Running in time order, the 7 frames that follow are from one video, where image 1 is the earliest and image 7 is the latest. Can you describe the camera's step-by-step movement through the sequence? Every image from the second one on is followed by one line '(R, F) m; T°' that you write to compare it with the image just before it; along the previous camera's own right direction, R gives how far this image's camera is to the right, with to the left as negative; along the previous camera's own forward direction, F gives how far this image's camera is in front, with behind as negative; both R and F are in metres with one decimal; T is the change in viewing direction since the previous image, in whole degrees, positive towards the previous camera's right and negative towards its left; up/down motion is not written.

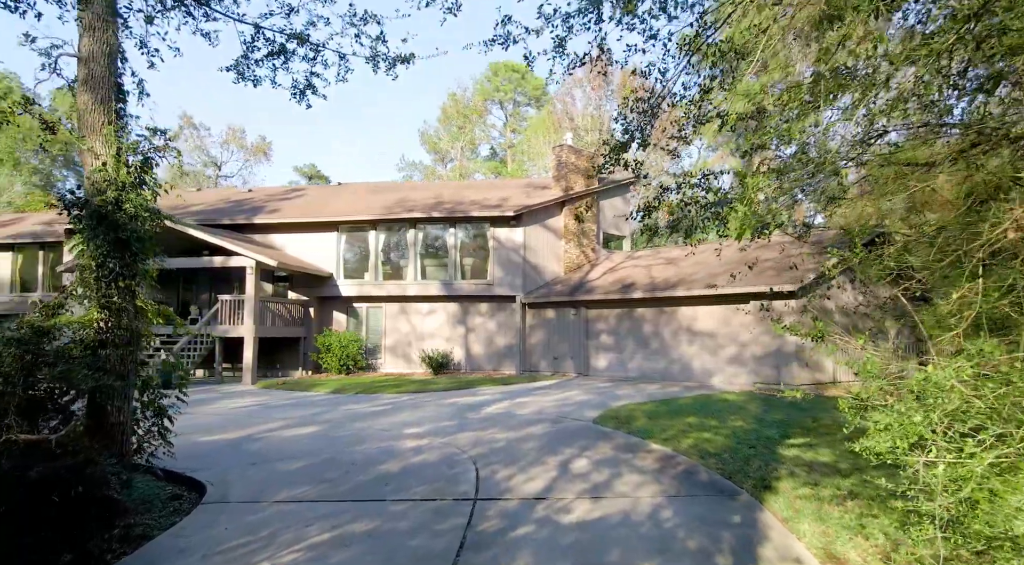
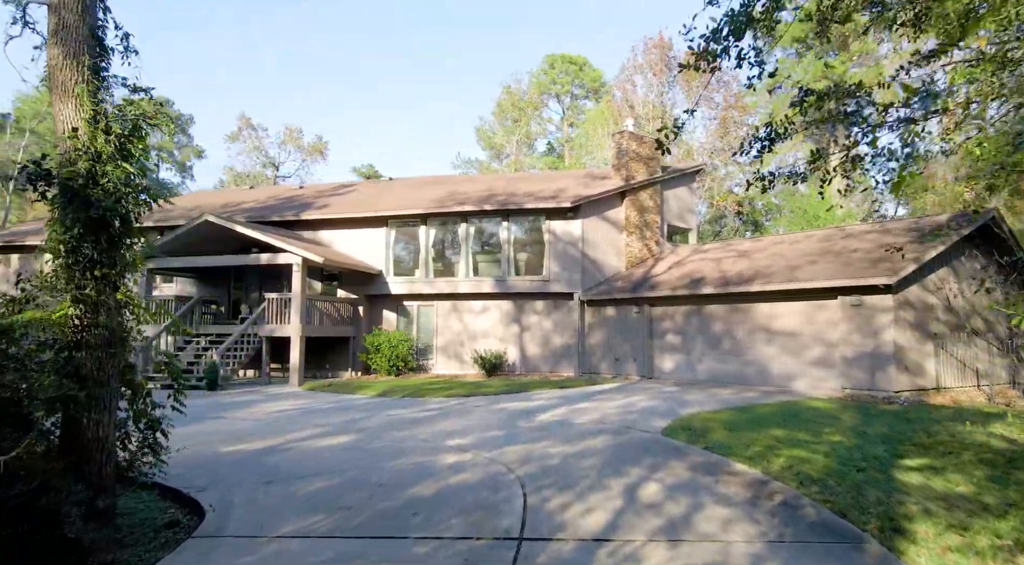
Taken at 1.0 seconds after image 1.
(0.0, +1.3) m; -5°
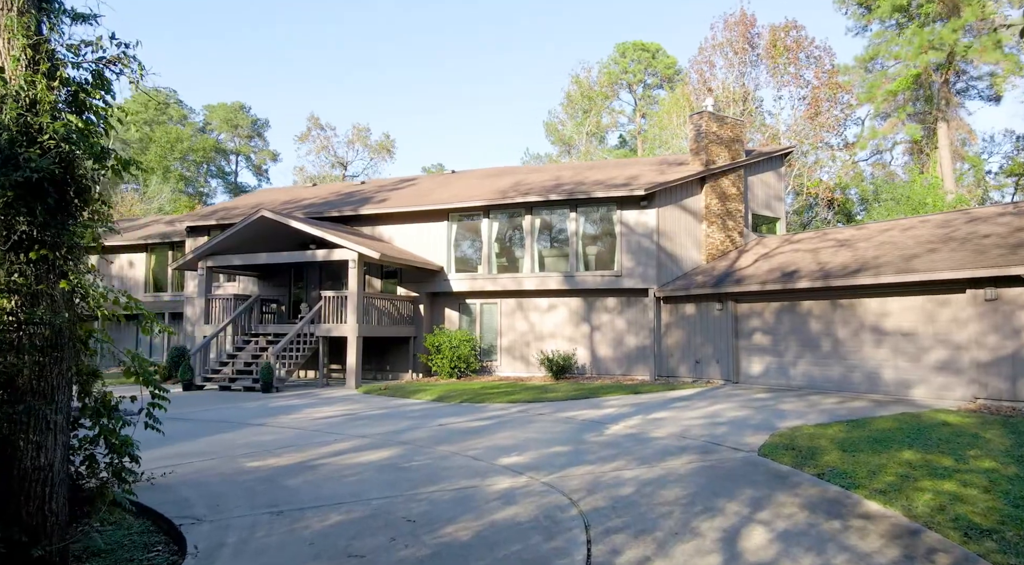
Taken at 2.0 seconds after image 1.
(+0.1, +1.5) m; -6°
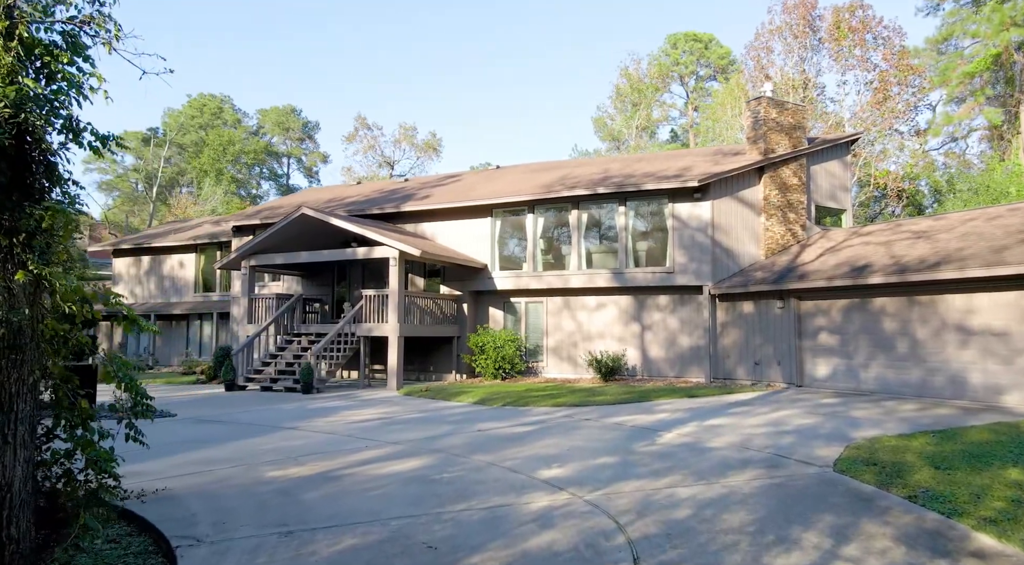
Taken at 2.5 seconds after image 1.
(+0.1, +0.8) m; -4°
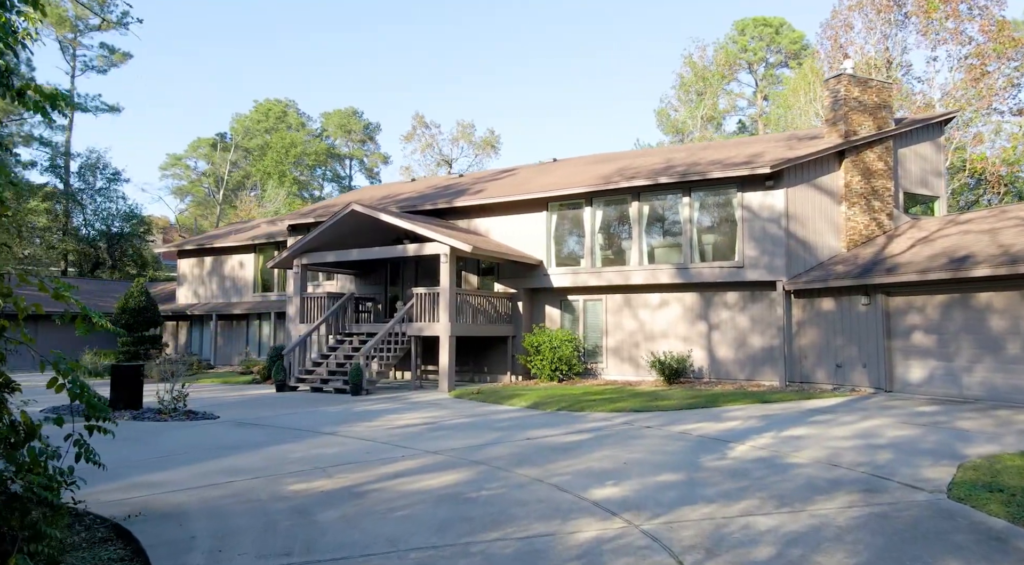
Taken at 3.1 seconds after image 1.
(+0.2, +1.0) m; -5°
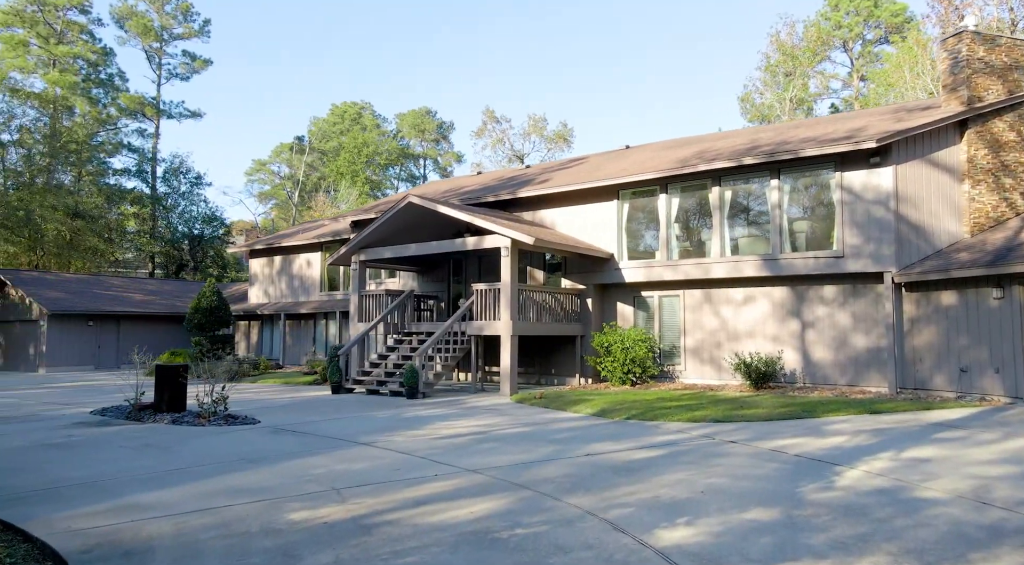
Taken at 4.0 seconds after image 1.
(+0.3, +1.4) m; -6°
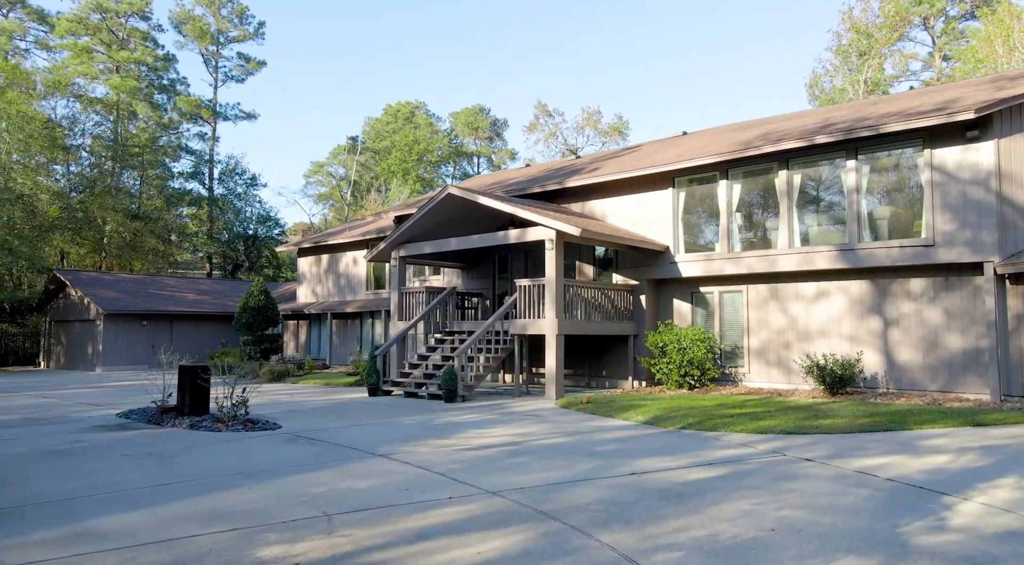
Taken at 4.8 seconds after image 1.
(+0.3, +1.2) m; -4°
